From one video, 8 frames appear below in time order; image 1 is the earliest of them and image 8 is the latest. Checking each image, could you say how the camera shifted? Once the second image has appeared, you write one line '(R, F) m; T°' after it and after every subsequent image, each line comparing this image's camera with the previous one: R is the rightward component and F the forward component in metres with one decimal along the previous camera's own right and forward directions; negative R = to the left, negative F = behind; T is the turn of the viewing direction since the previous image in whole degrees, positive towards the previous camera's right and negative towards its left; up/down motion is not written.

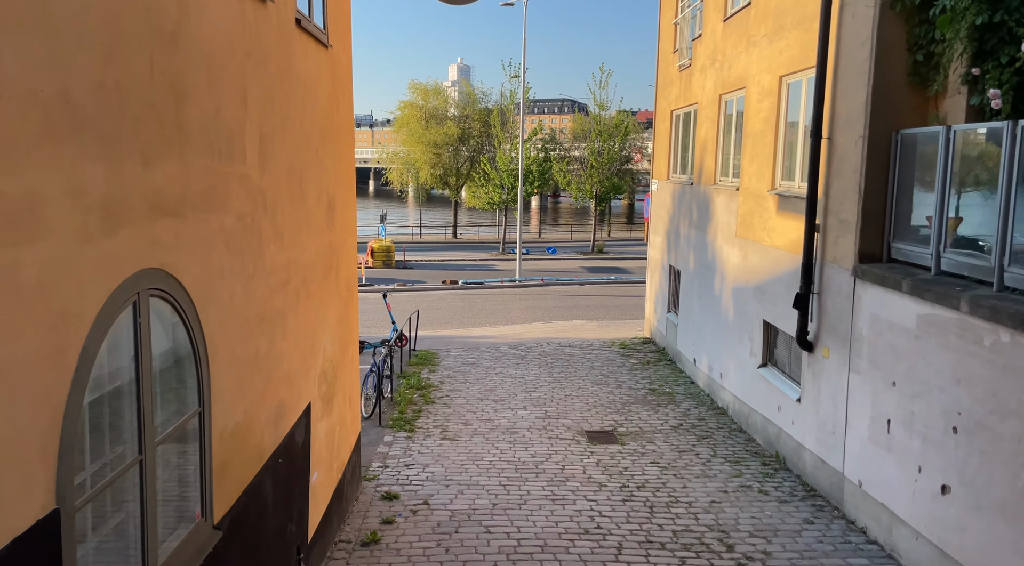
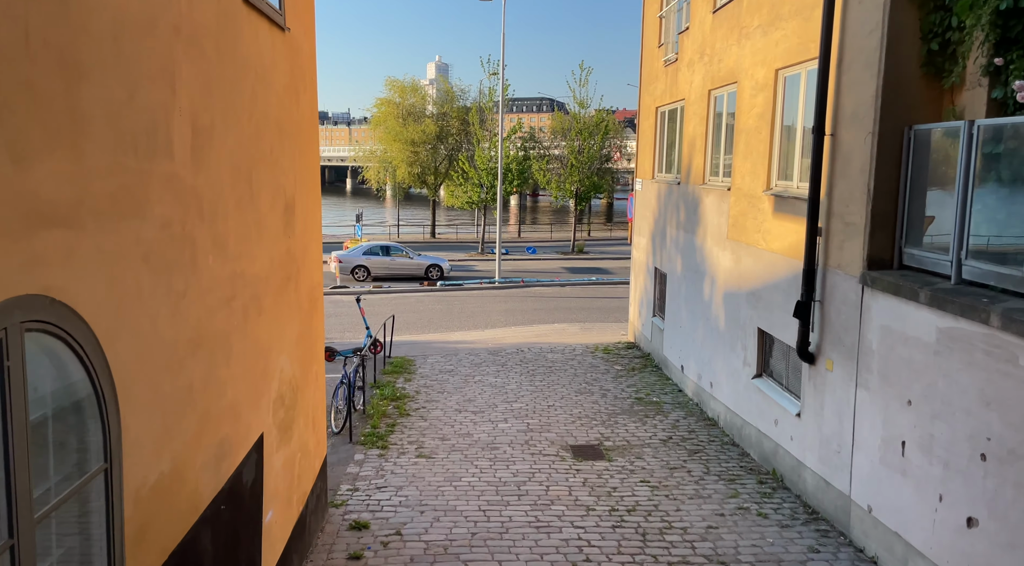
(0.0, +0.6) m; +1°
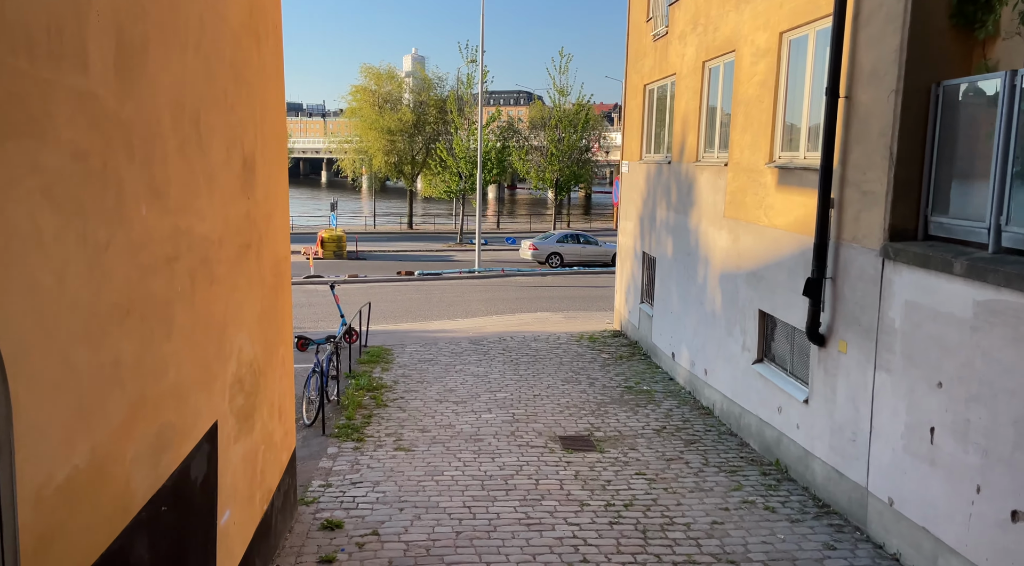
(-0.1, +0.6) m; +2°
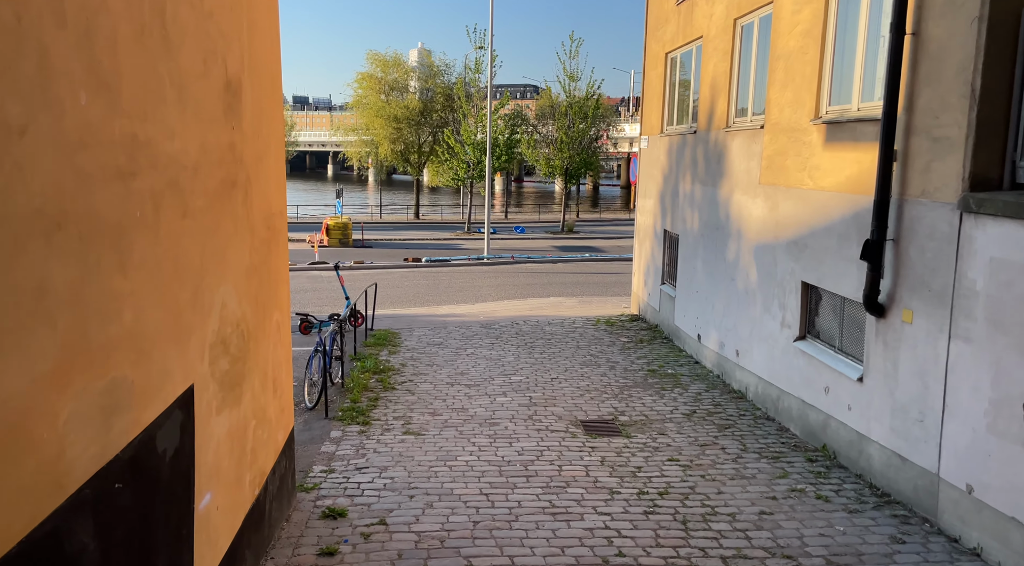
(-0.1, +0.7) m; 0°
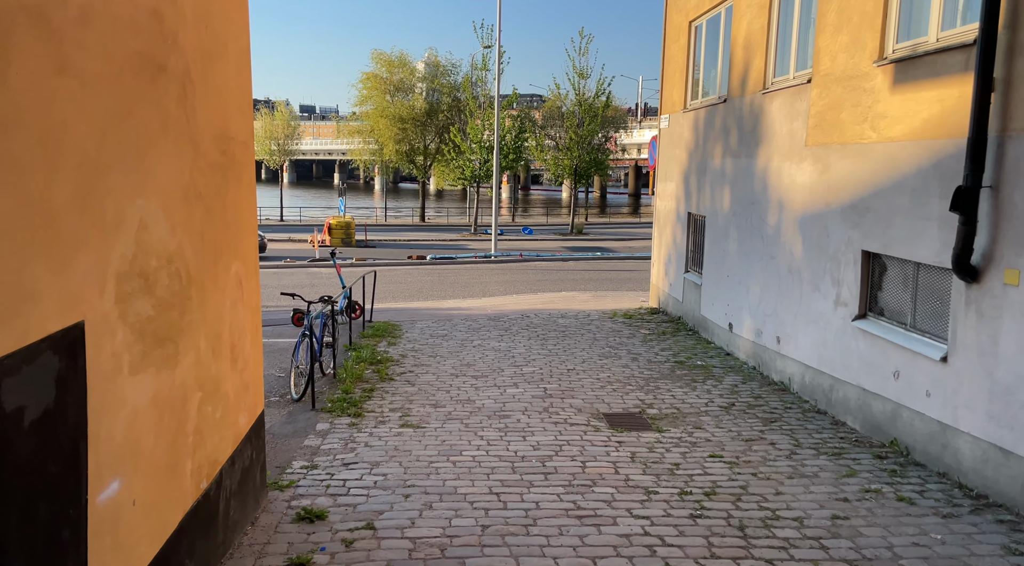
(-0.1, +1.1) m; 0°
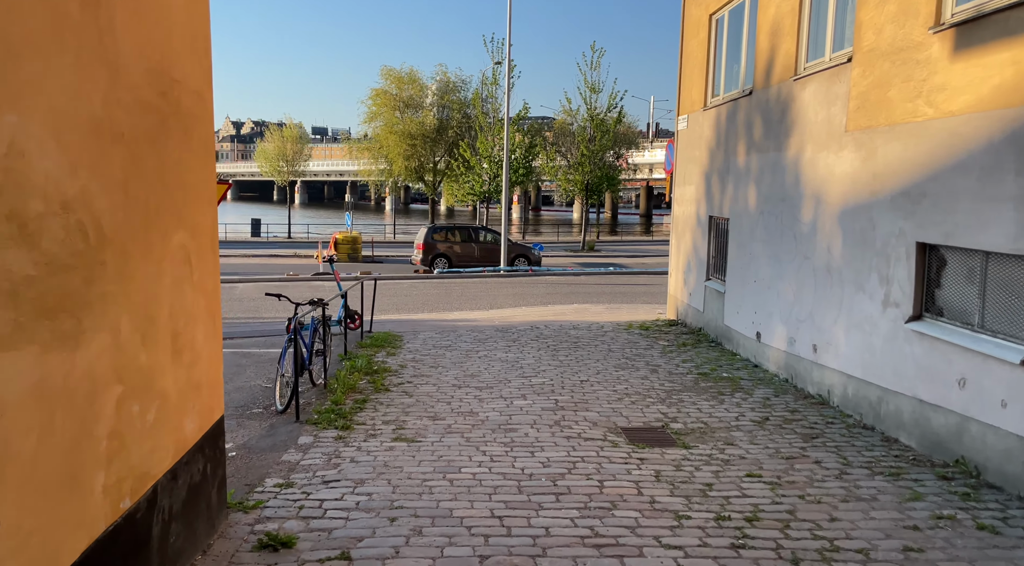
(0.0, +0.8) m; -1°
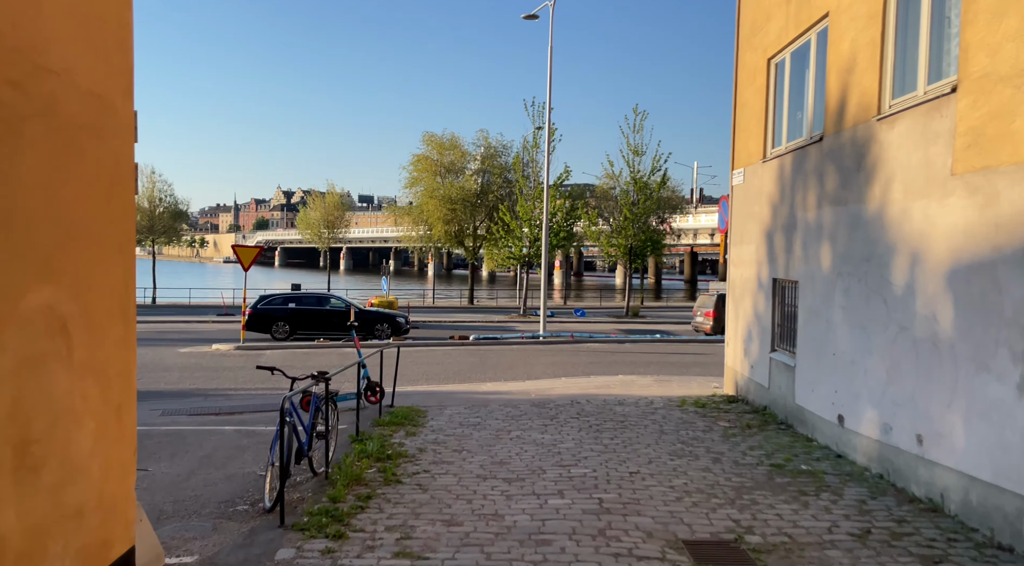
(+0.1, +1.2) m; -3°
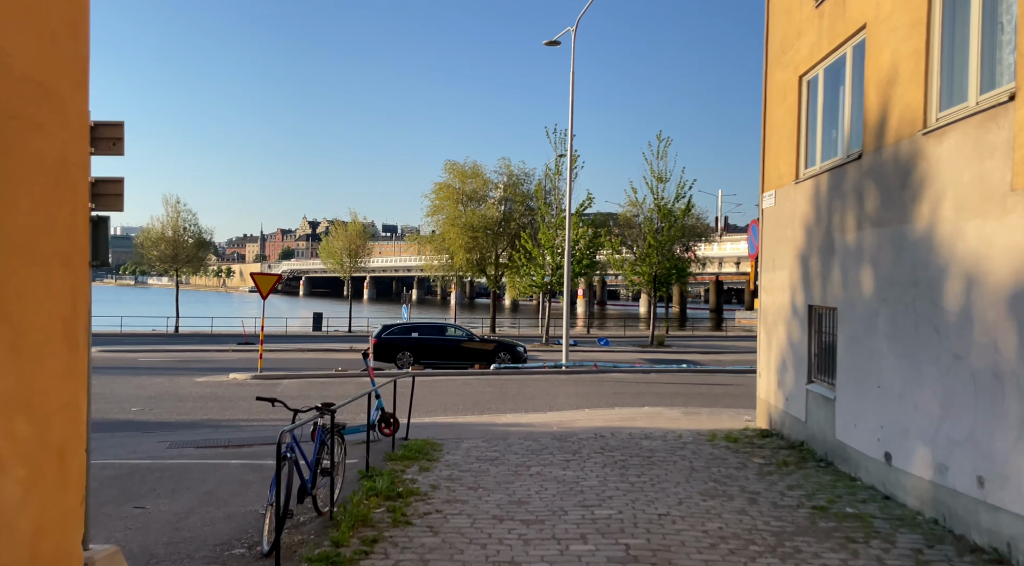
(0.0, +0.5) m; -2°
